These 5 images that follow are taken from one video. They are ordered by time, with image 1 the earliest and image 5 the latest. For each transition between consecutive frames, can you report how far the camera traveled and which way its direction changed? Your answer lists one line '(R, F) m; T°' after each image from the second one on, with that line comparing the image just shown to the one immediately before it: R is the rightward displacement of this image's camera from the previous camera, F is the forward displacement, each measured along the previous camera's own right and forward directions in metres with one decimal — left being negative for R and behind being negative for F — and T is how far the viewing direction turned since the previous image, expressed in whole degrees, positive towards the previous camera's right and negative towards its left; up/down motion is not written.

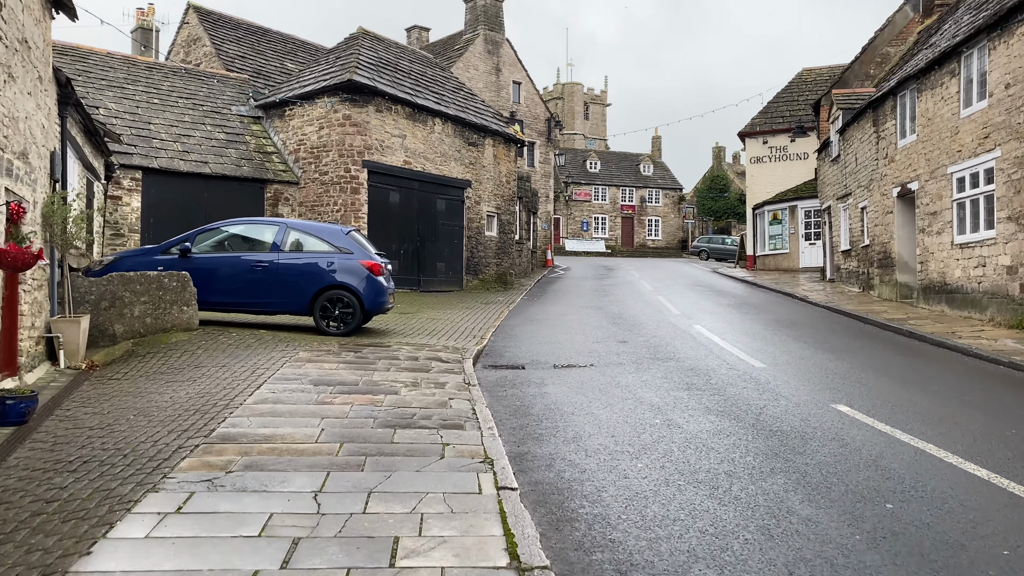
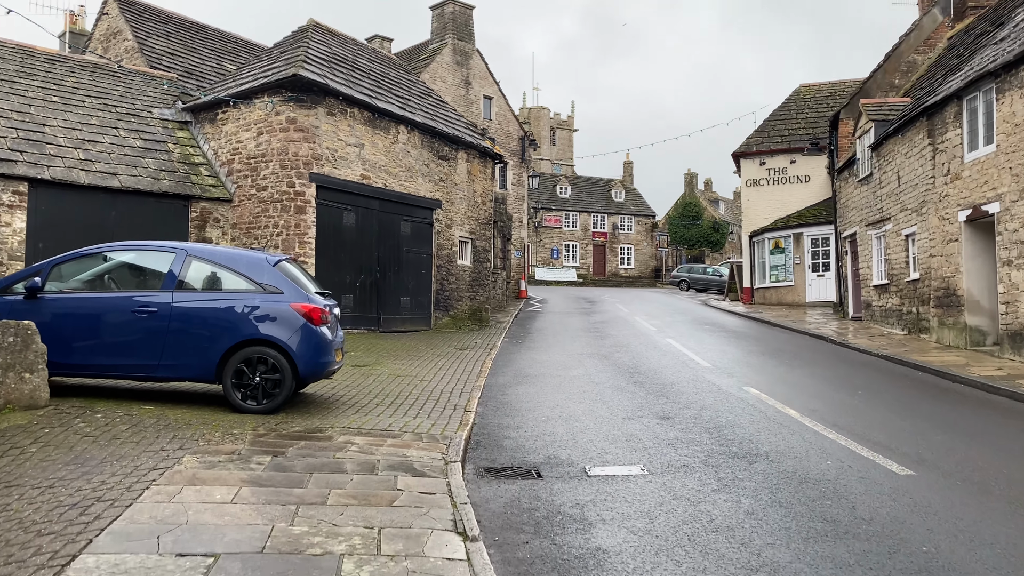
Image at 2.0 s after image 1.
(-0.3, +2.8) m; +3°
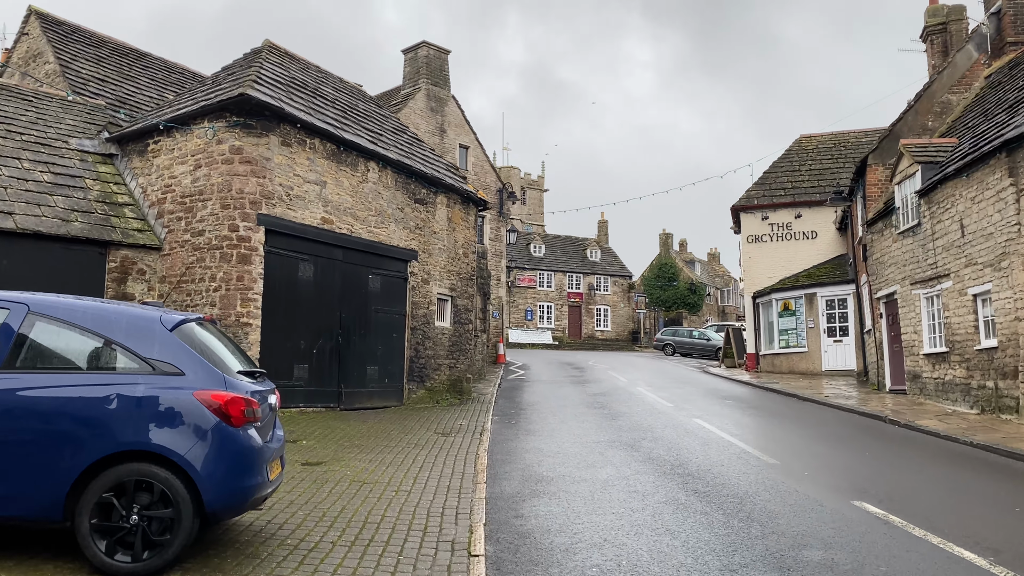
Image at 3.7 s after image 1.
(-0.4, +2.5) m; +2°
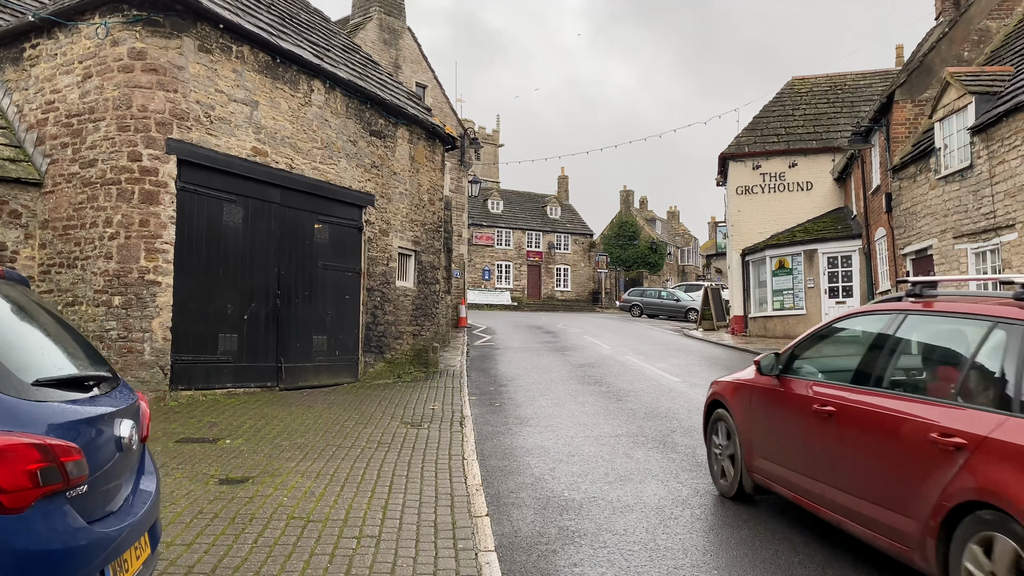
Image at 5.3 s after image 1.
(-0.4, +2.3) m; +3°
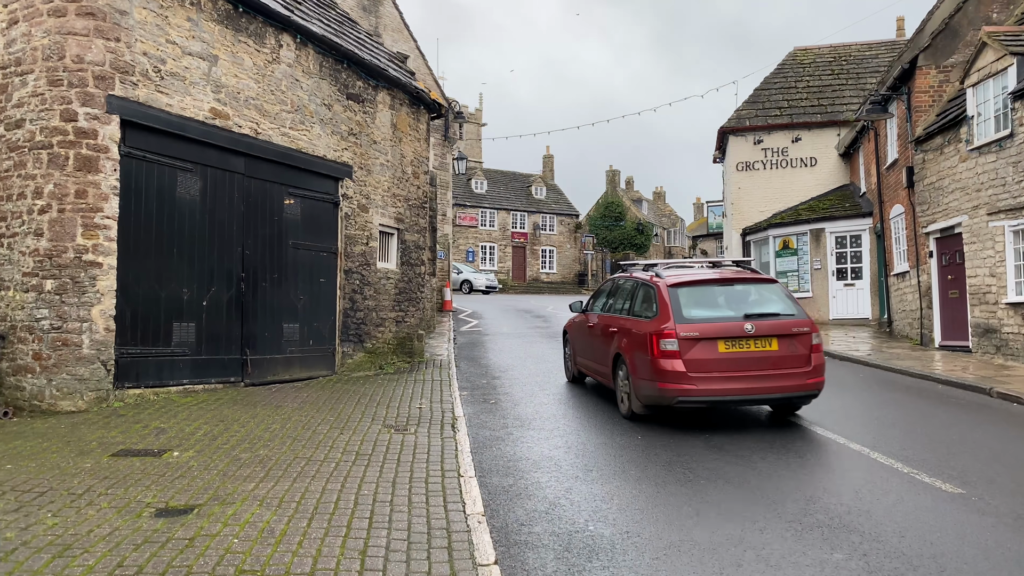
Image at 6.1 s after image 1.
(-0.2, +1.1) m; +1°
